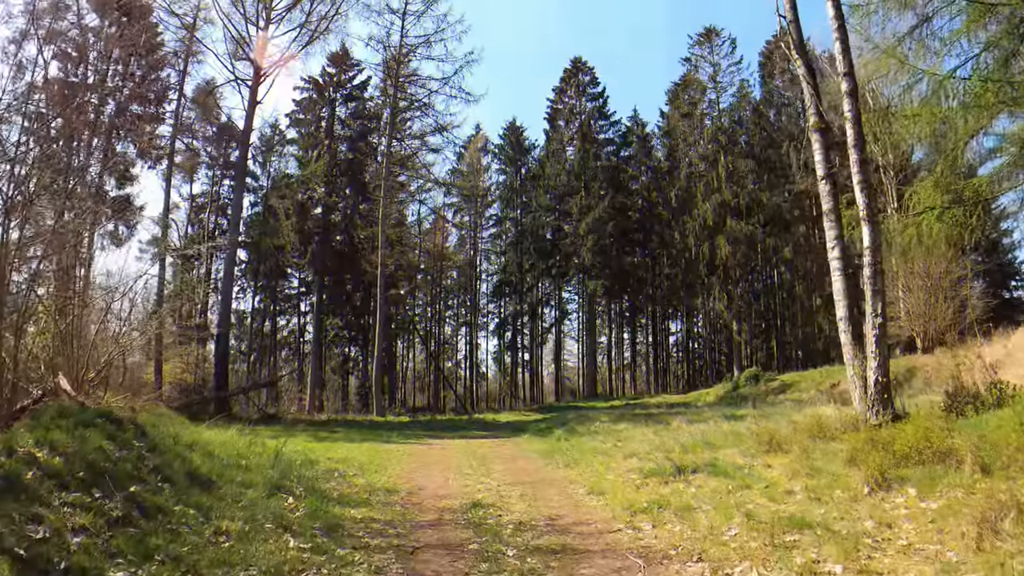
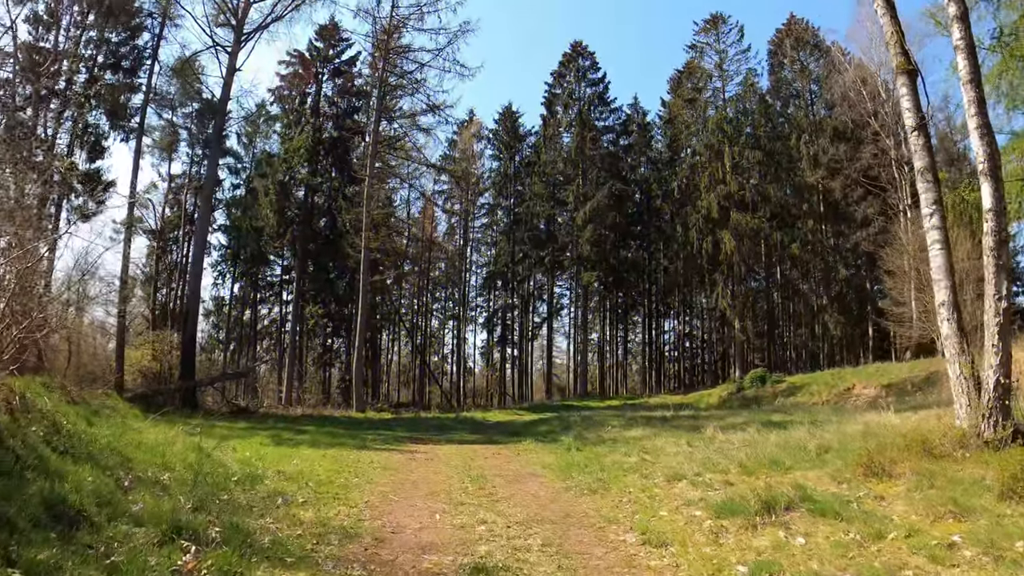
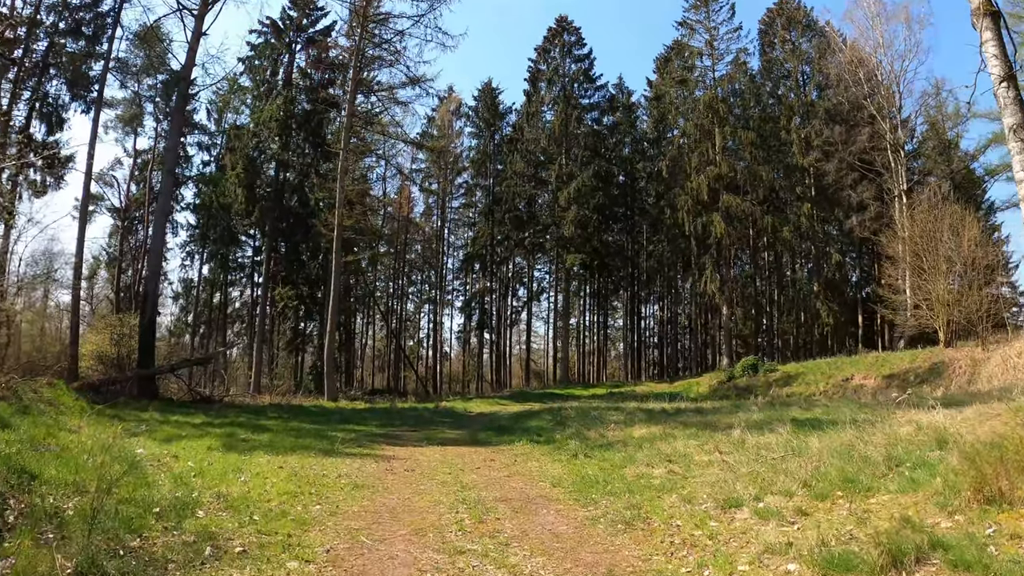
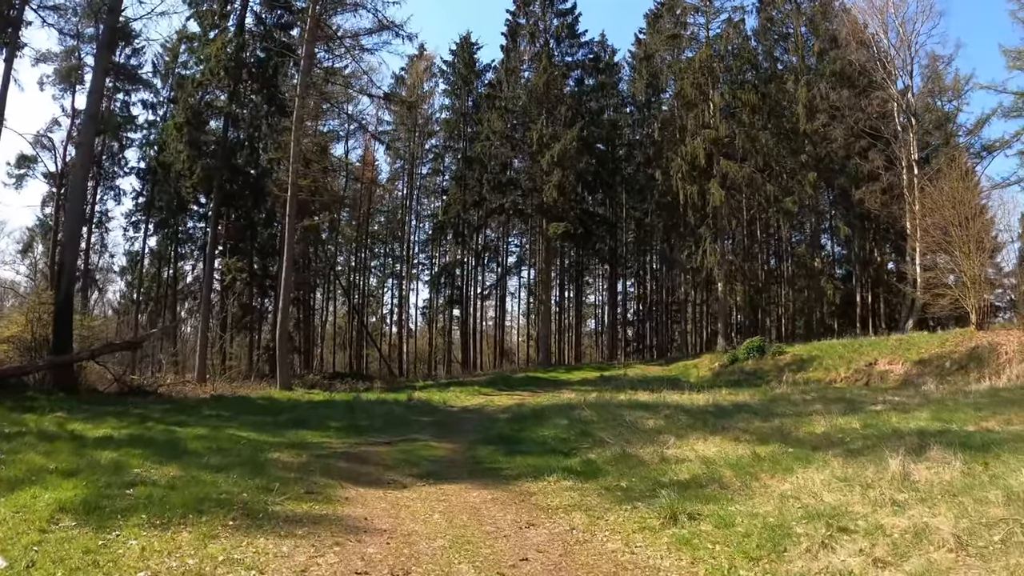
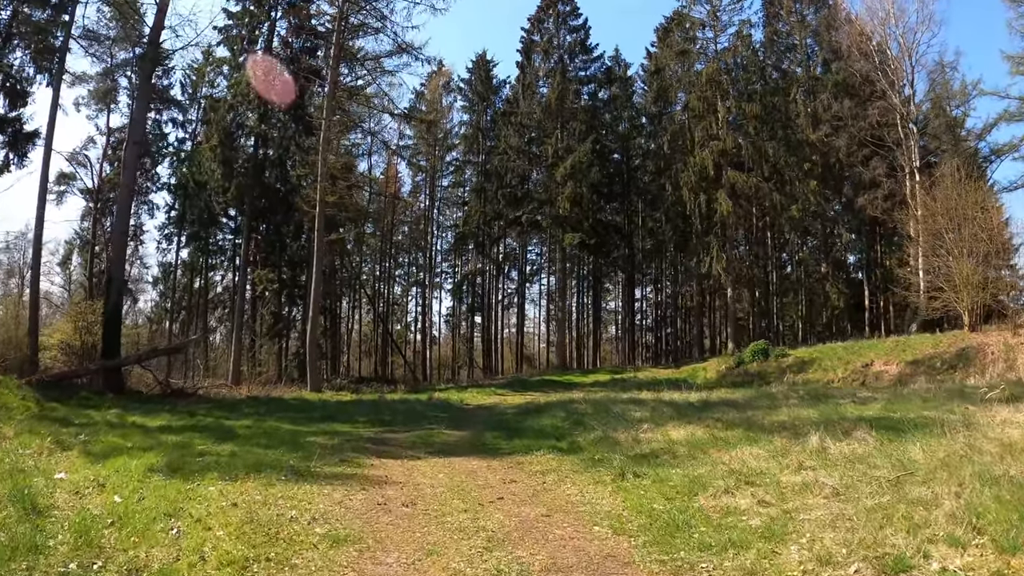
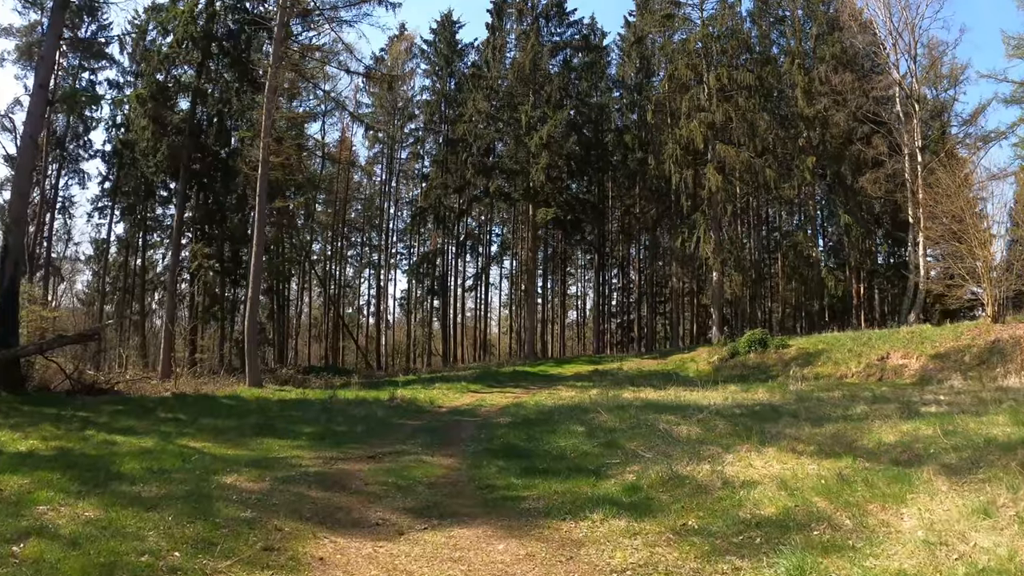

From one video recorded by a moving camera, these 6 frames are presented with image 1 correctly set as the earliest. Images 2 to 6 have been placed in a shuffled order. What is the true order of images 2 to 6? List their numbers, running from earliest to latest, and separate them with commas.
2, 3, 5, 4, 6
